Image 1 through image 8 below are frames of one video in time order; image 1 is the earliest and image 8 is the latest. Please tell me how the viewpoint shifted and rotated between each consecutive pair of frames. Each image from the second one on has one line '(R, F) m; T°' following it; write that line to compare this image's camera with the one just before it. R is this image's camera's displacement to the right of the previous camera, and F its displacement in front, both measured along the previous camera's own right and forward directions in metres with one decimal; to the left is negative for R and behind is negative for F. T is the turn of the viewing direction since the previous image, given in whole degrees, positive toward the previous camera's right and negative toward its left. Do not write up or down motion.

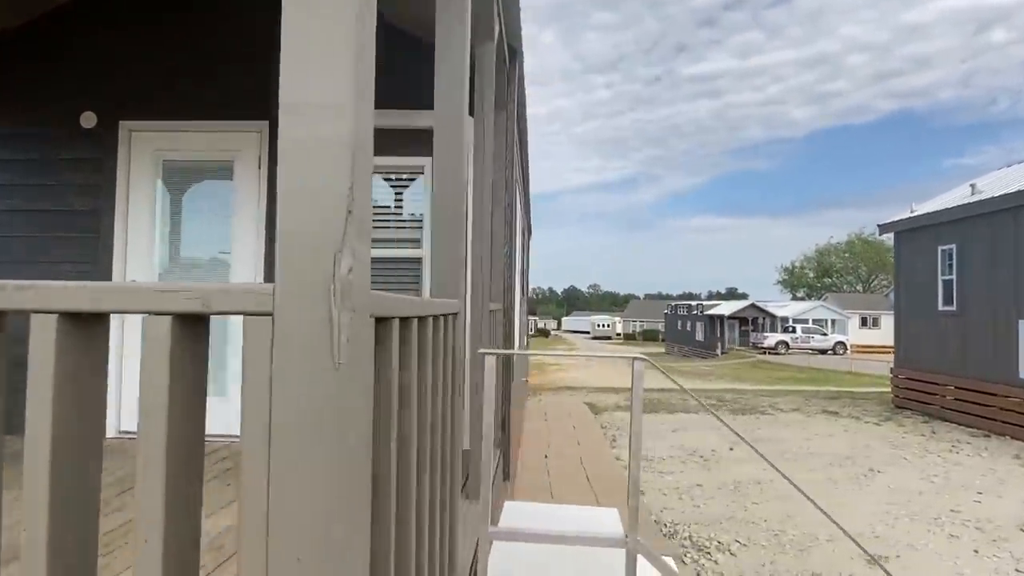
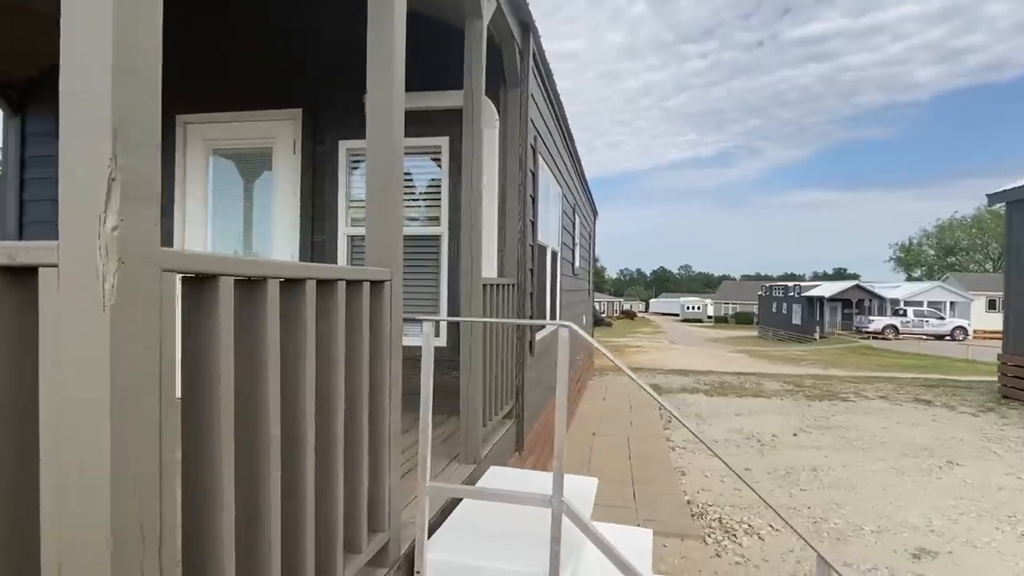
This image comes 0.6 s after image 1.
(+0.4, 0.0) m; -9°
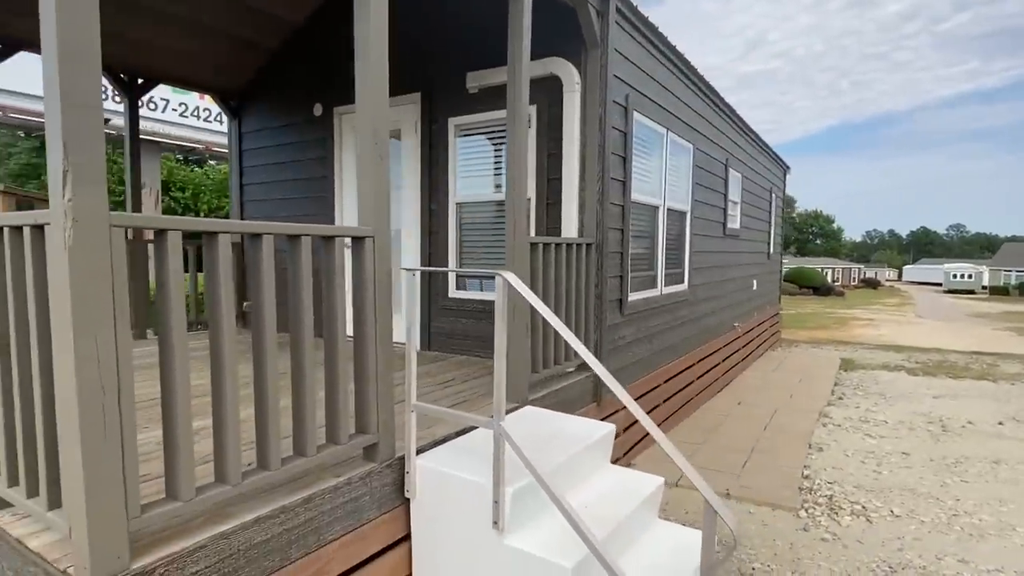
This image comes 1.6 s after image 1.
(+0.8, -0.1) m; -21°
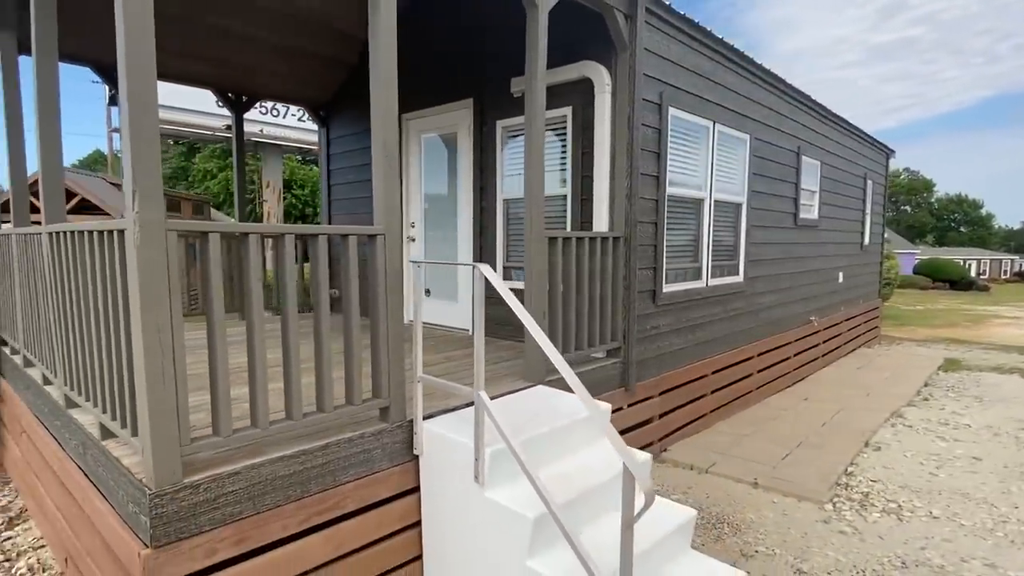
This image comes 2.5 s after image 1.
(+0.5, -0.3) m; -10°
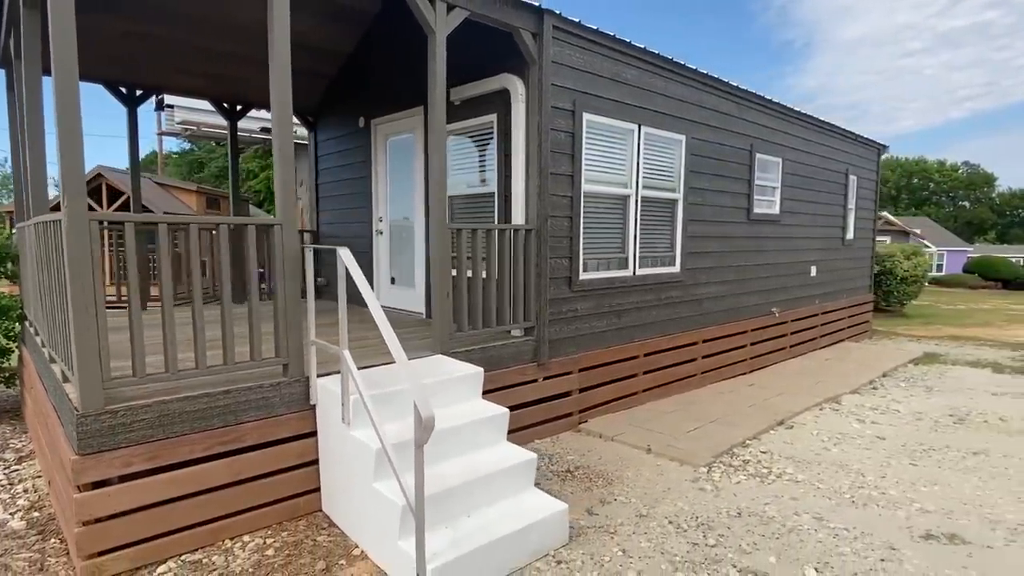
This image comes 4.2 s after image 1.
(+0.9, -0.5) m; -4°
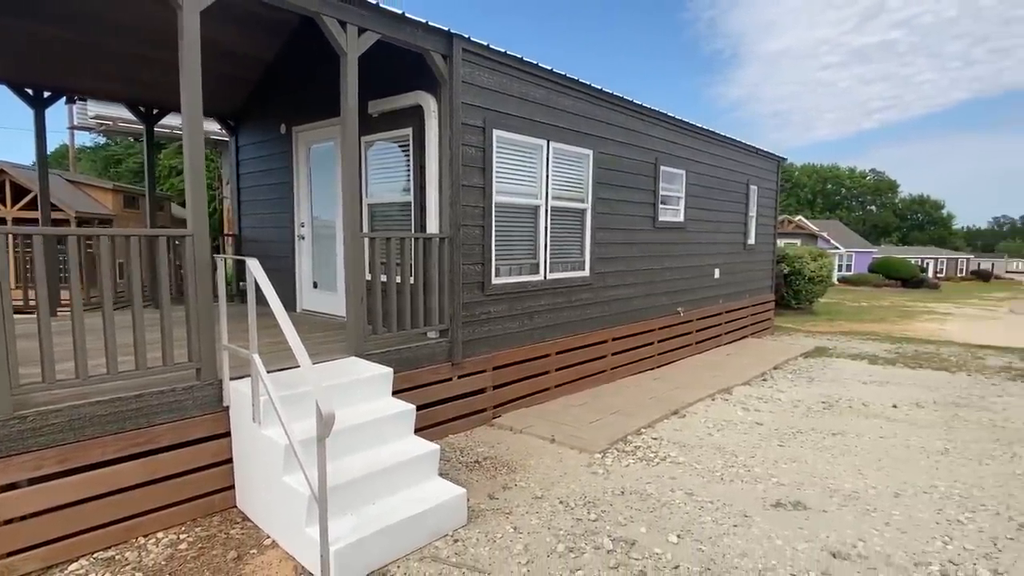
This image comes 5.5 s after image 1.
(+0.2, -0.3) m; +6°
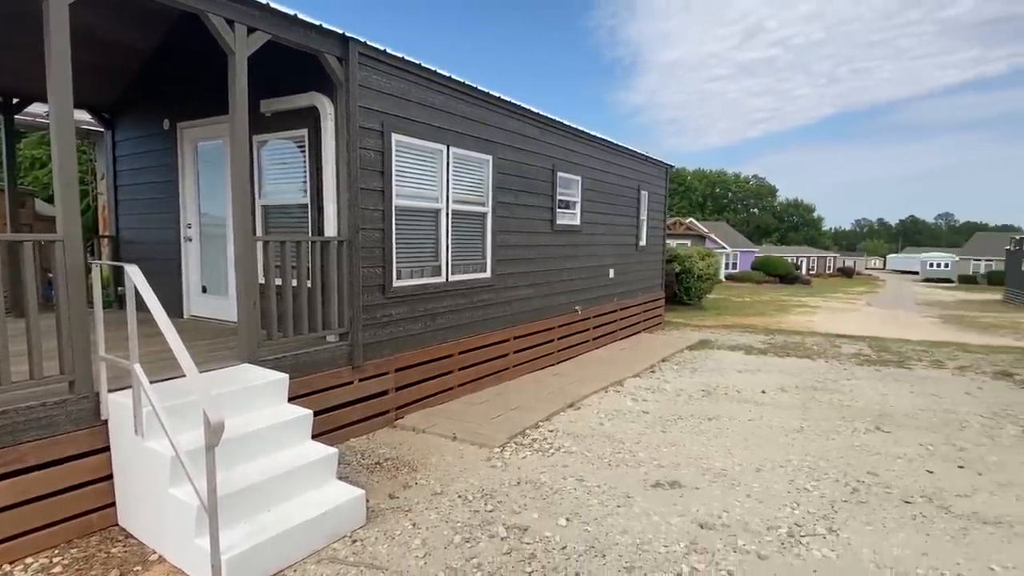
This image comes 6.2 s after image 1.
(+0.1, -0.1) m; +9°
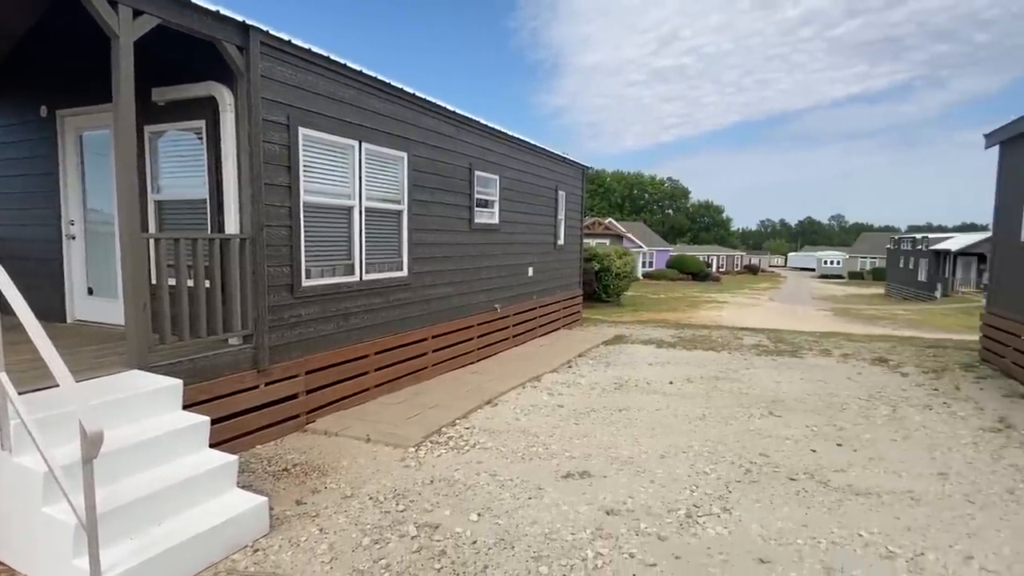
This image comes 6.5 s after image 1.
(+0.1, 0.0) m; +7°
